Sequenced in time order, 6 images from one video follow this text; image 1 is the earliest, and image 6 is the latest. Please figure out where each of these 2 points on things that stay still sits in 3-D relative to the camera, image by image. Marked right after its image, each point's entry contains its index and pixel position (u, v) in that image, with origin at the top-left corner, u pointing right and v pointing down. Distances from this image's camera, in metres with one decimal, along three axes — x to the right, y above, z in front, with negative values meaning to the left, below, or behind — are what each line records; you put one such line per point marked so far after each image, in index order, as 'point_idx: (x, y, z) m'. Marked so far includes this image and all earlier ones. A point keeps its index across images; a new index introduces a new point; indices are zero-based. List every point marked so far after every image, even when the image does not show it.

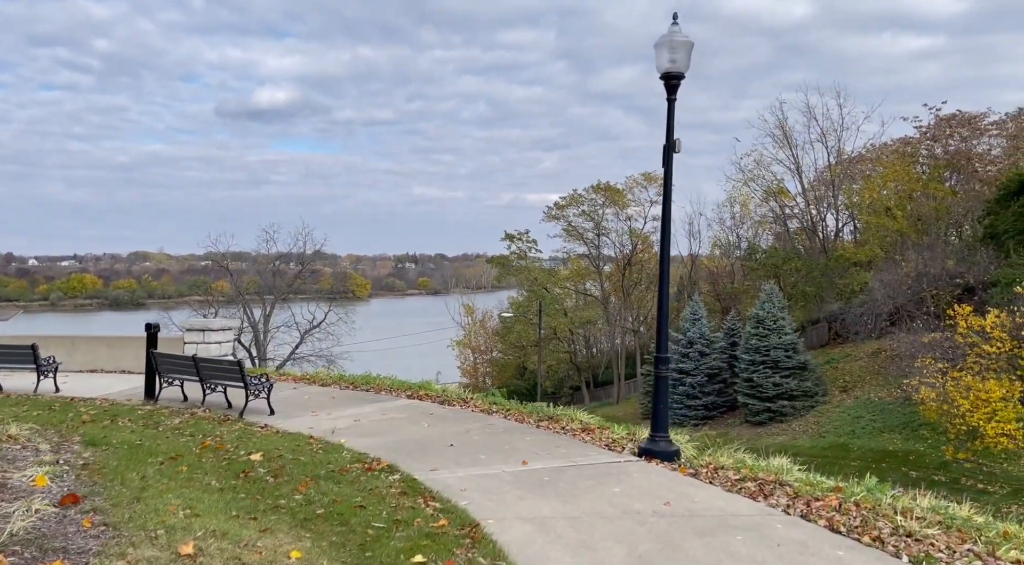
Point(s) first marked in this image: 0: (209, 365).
0: (-3.9, -1.1, +11.3) m
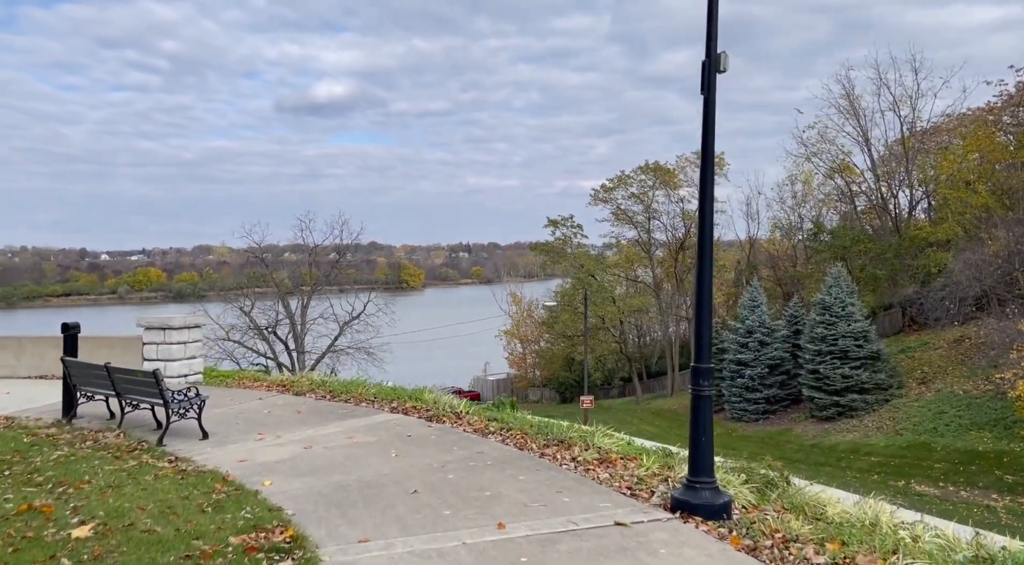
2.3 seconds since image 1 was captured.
0: (-3.9, -1.0, +8.9) m
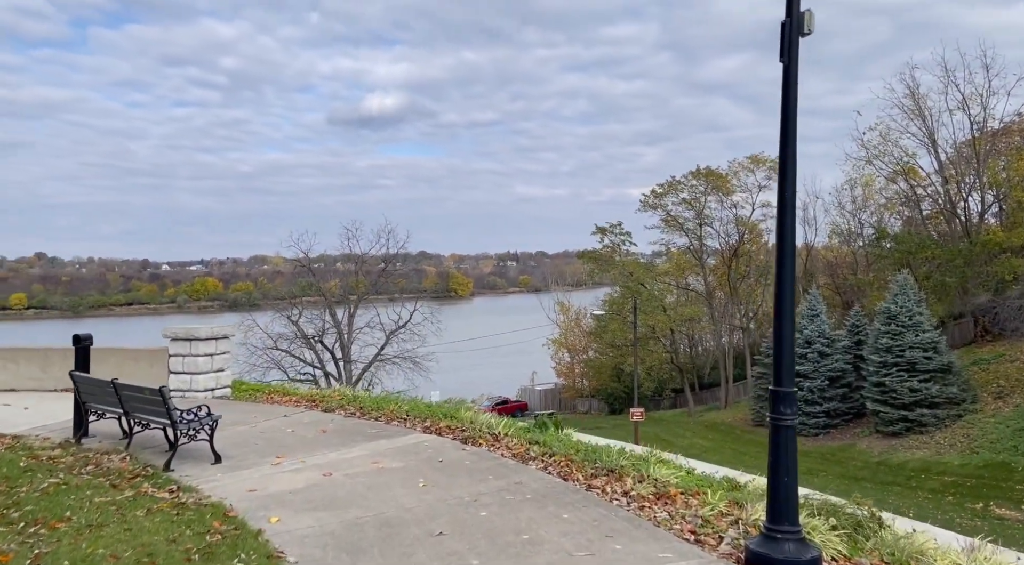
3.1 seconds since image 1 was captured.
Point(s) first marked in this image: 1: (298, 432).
0: (-3.5, -1.0, +8.2) m
1: (-2.3, -1.6, +9.5) m
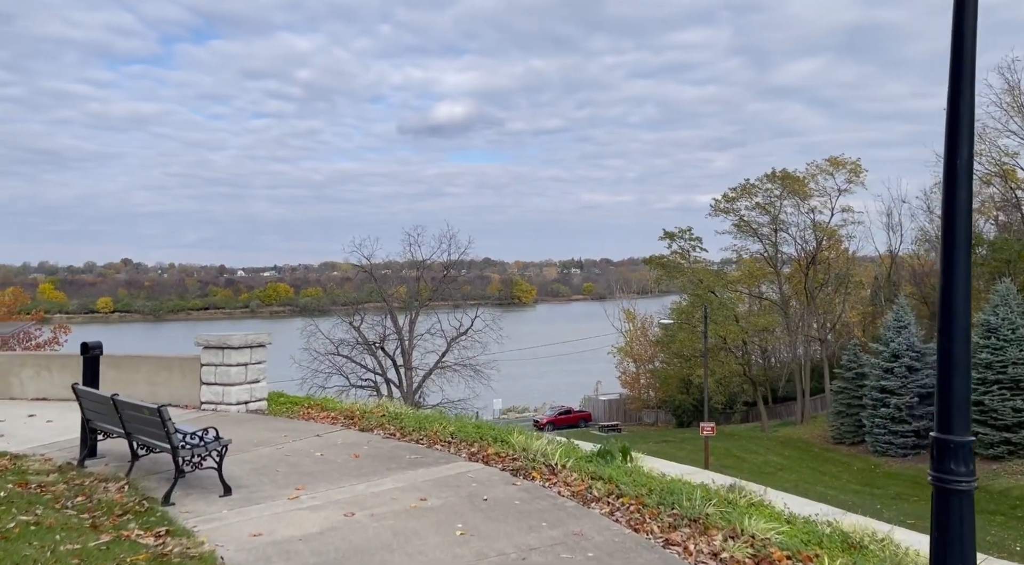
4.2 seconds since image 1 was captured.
0: (-3.1, -1.0, +7.1) m
1: (-1.7, -1.6, +8.4) m
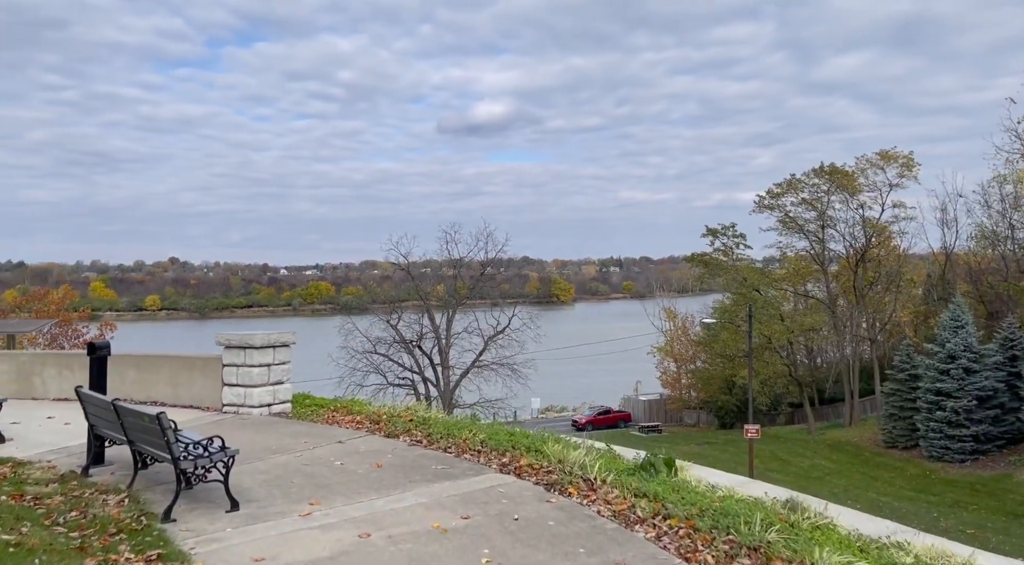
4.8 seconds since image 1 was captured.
0: (-2.8, -1.0, +6.6) m
1: (-1.4, -1.6, +7.8) m
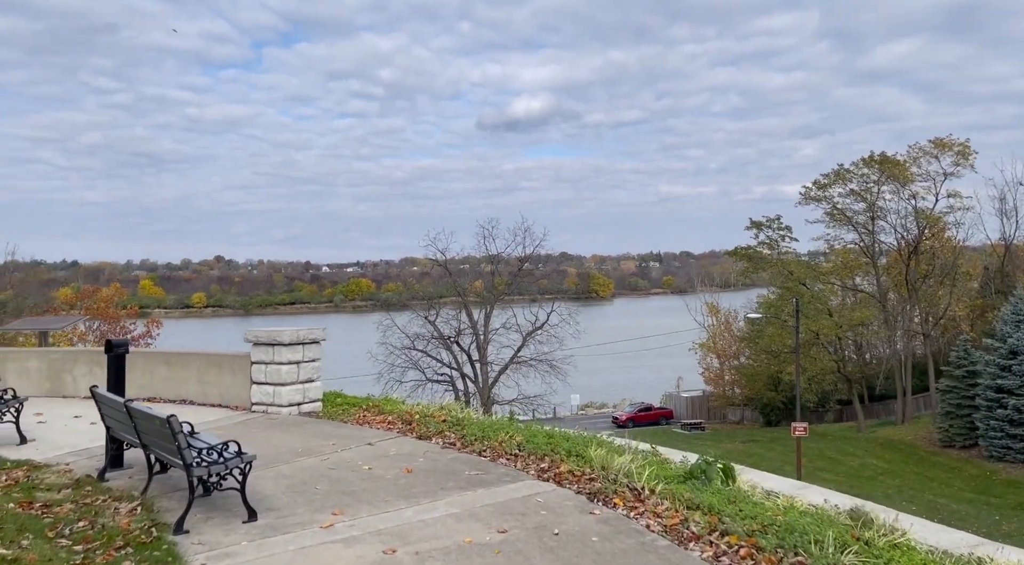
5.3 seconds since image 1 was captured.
0: (-2.5, -1.0, +6.1) m
1: (-1.1, -1.5, +7.3) m
